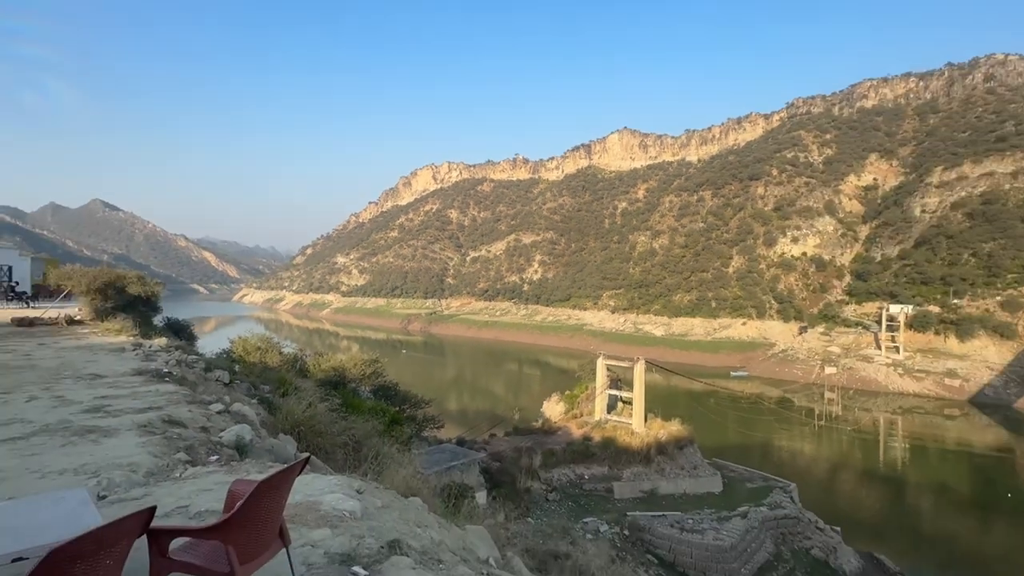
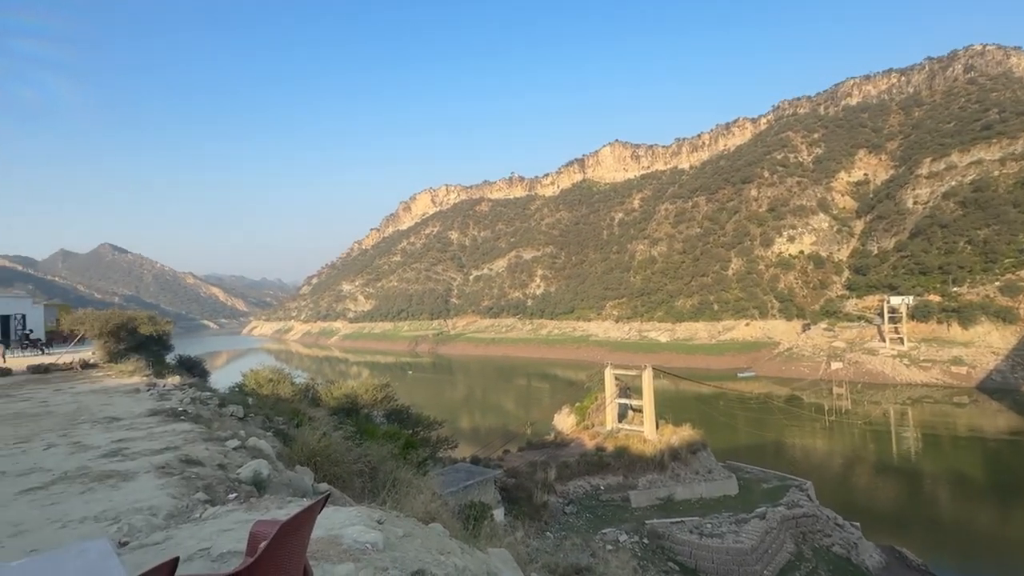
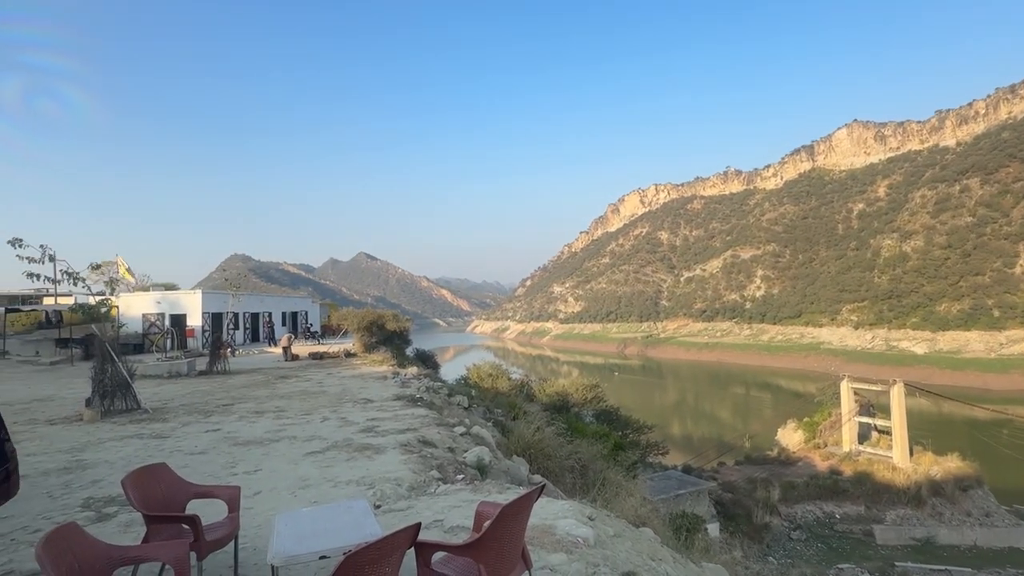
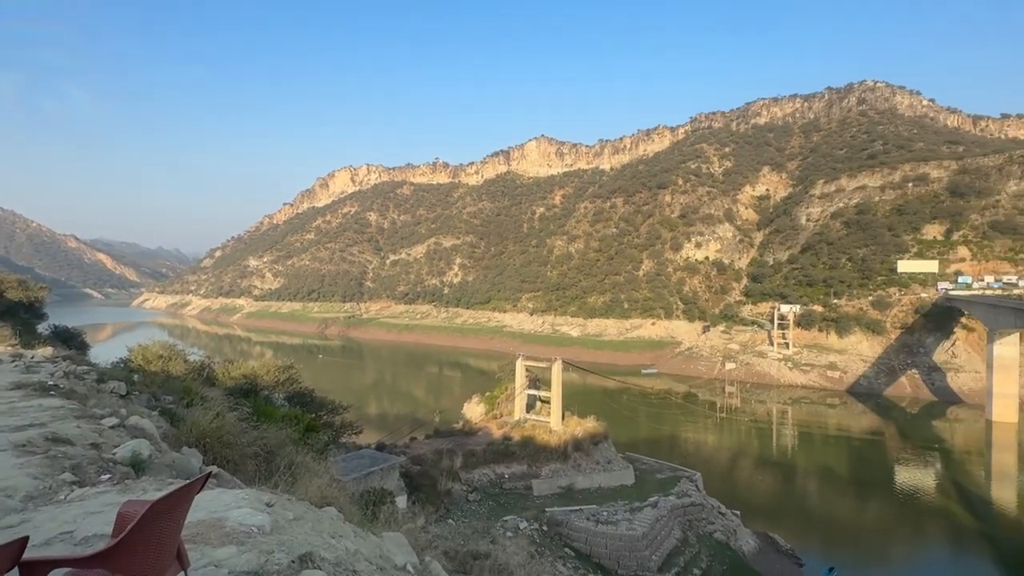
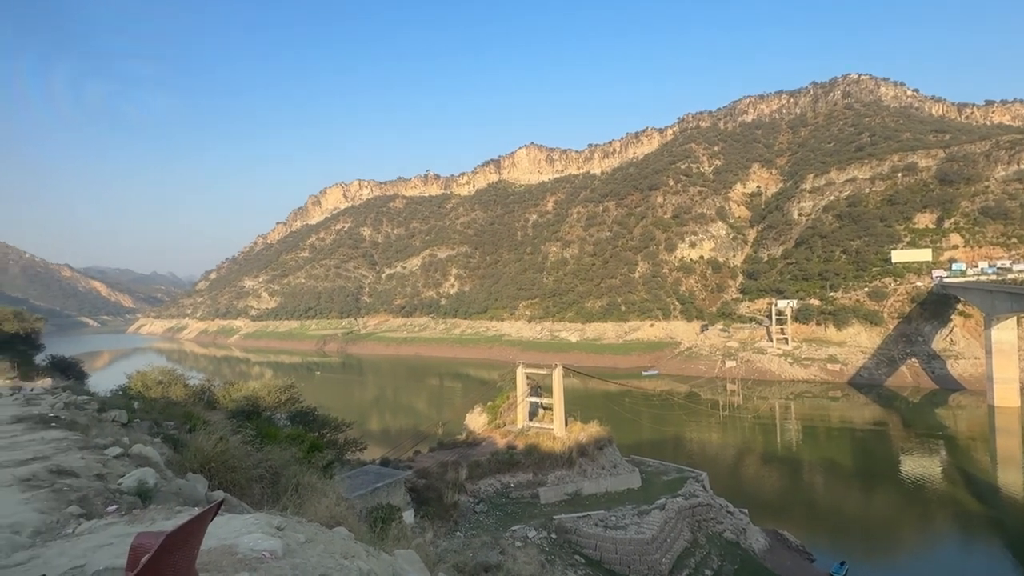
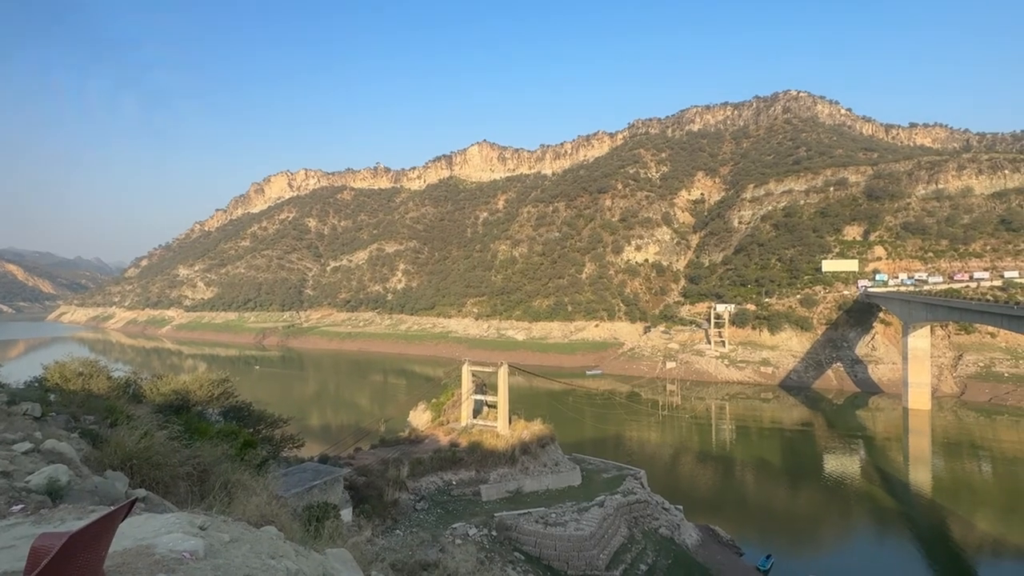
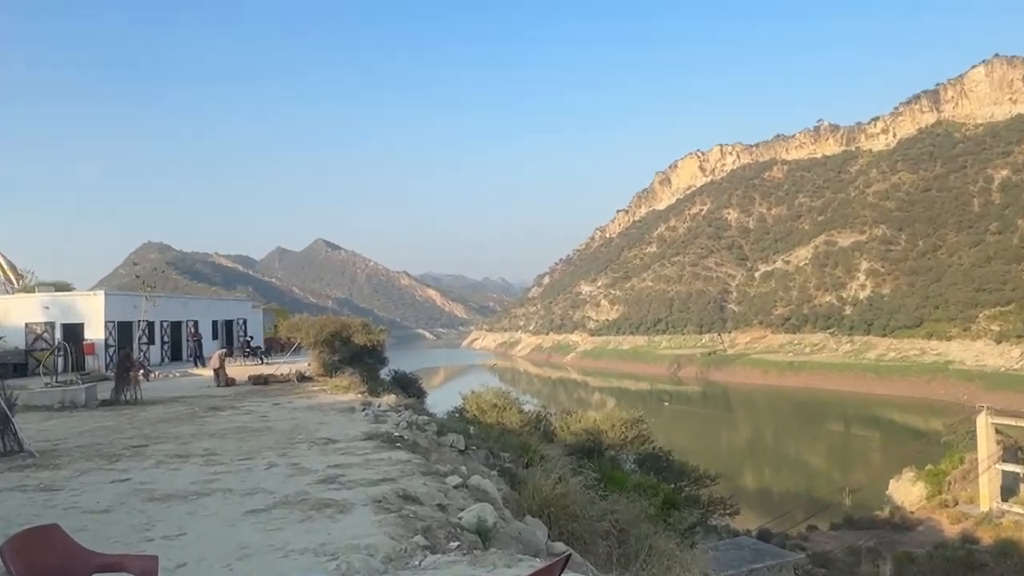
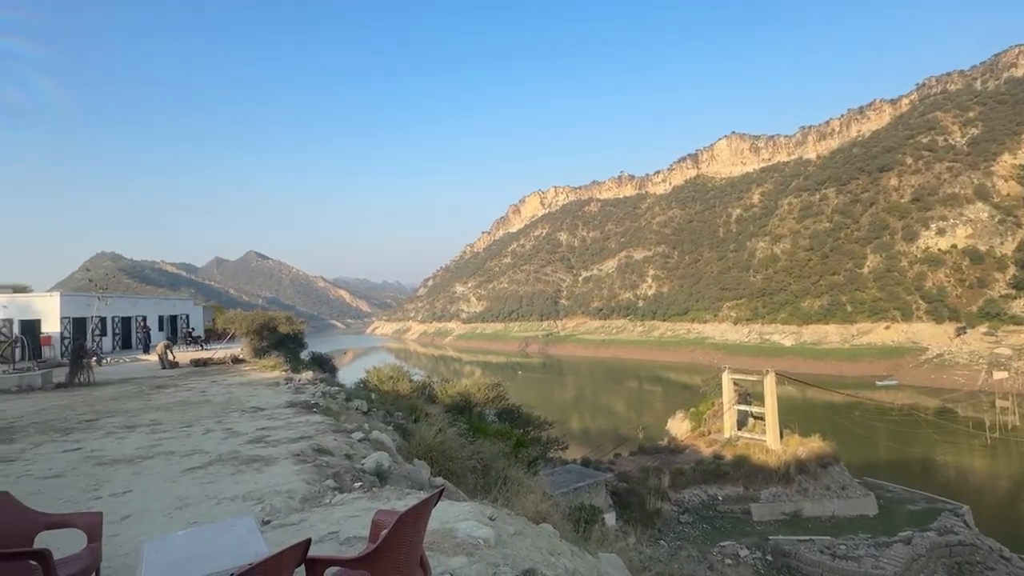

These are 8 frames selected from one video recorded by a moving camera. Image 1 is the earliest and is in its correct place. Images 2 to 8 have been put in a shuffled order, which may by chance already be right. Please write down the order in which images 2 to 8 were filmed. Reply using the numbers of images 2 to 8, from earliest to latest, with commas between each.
4, 6, 5, 2, 8, 3, 7
